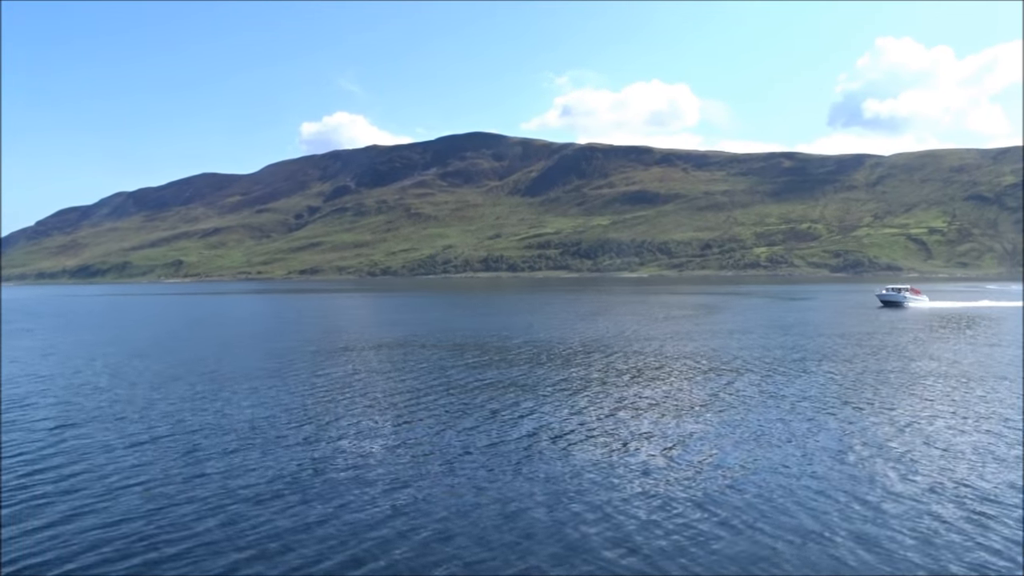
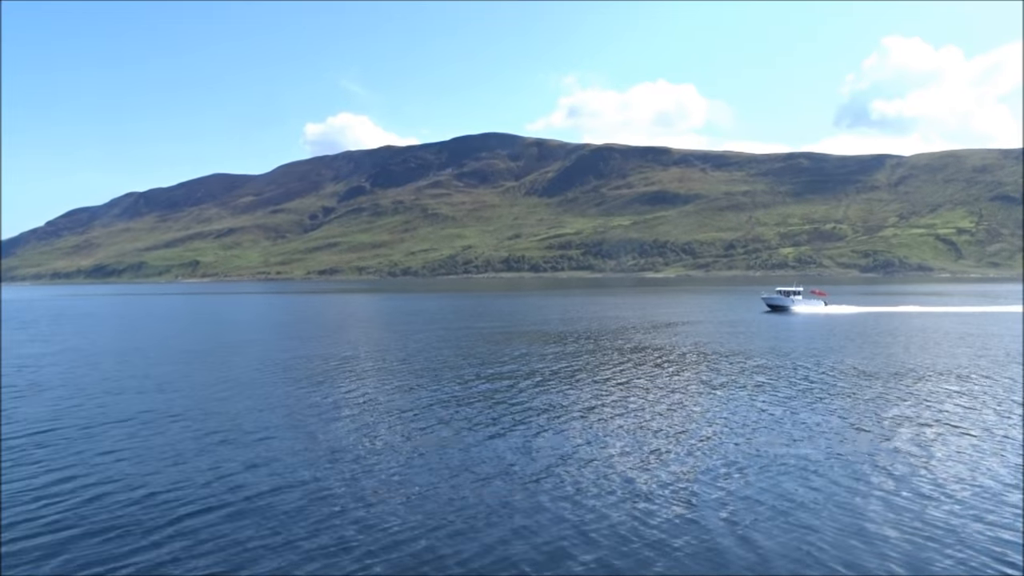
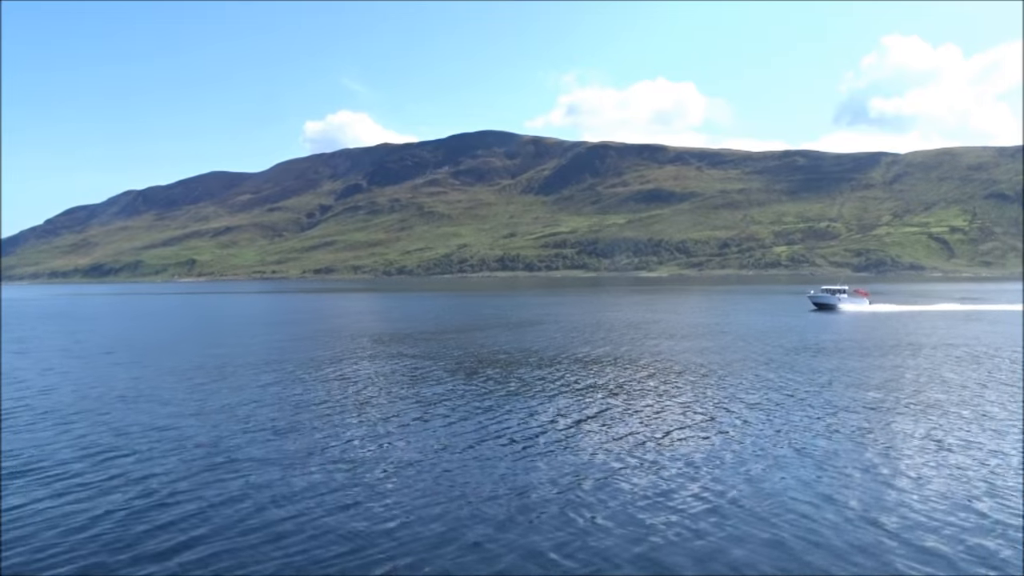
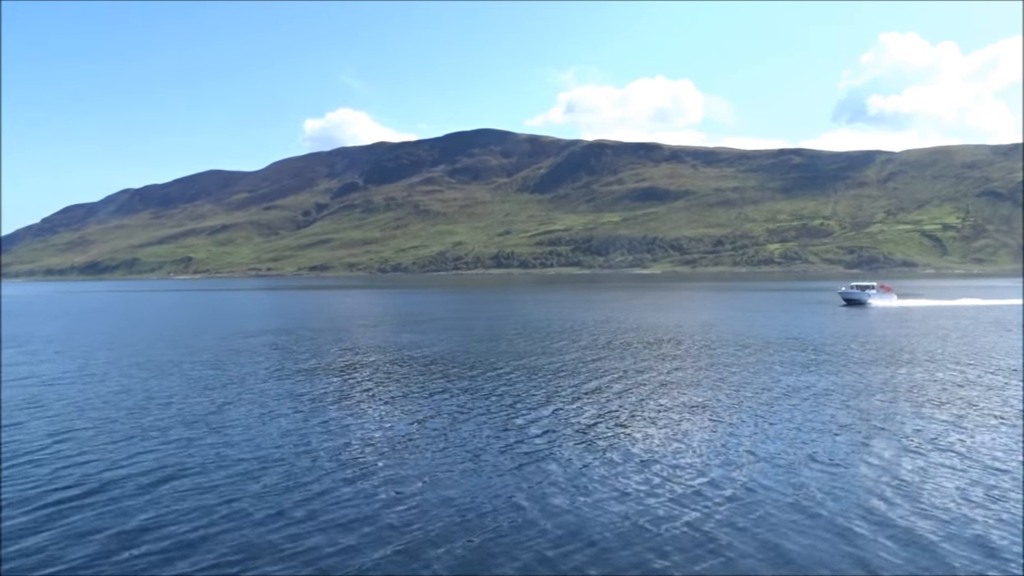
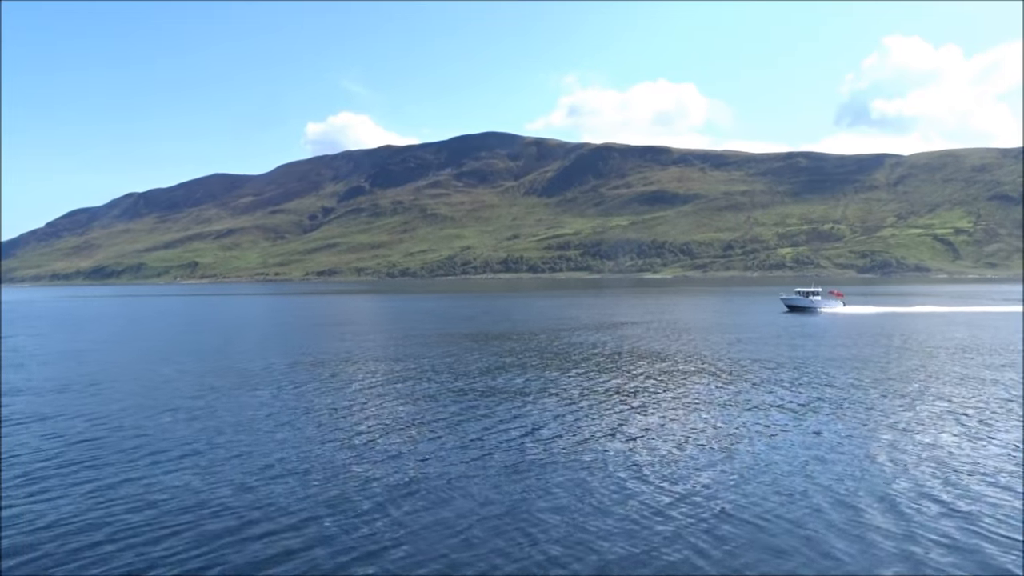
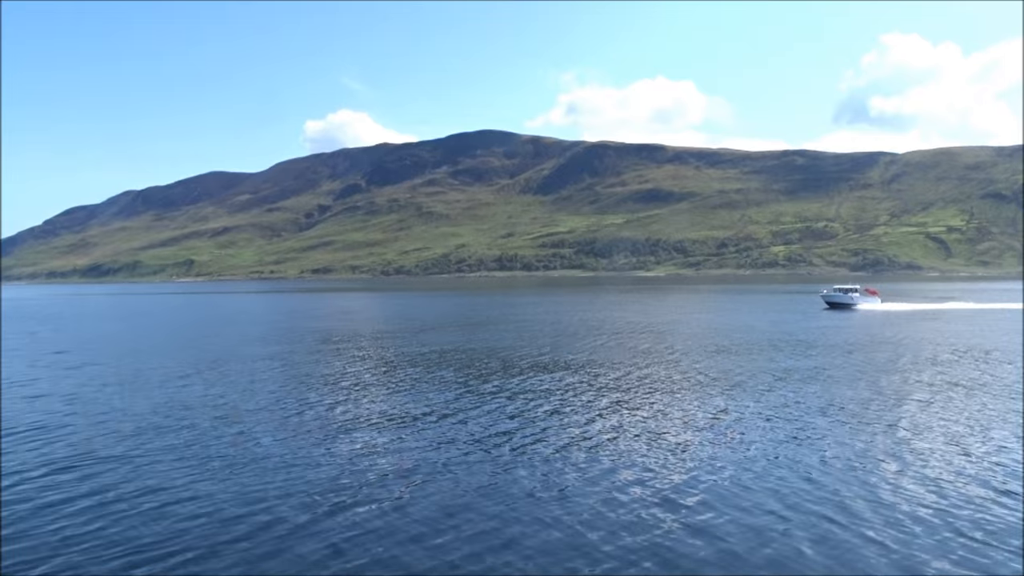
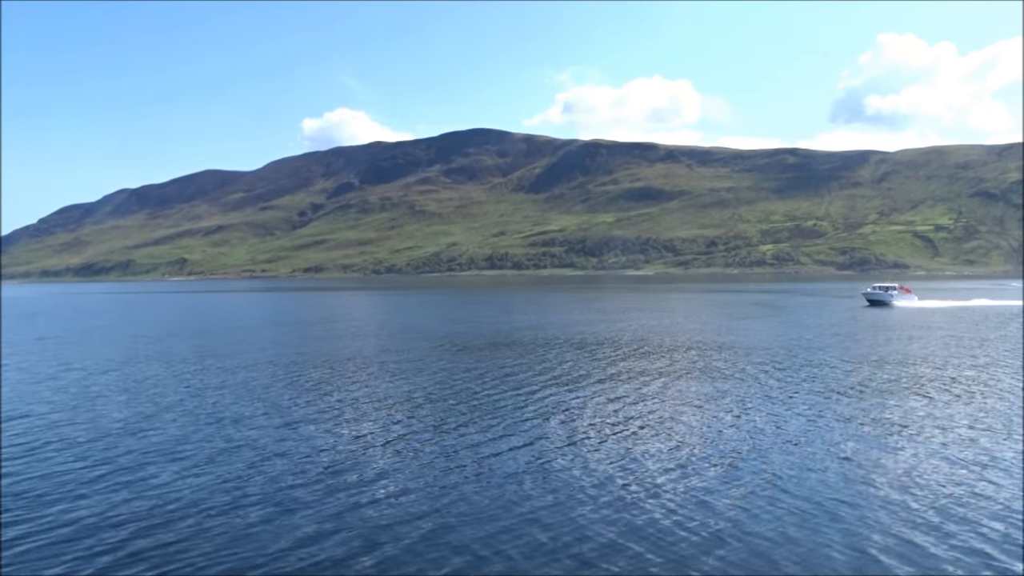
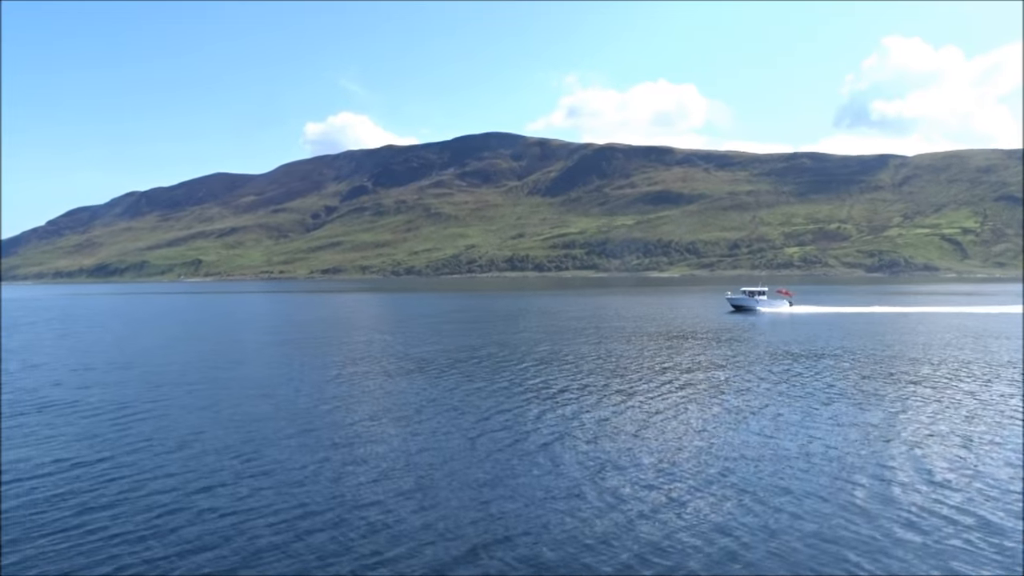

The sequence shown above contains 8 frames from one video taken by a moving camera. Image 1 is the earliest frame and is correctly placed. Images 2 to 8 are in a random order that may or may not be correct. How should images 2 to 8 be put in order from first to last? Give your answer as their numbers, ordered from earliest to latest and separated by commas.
7, 4, 6, 3, 5, 2, 8
